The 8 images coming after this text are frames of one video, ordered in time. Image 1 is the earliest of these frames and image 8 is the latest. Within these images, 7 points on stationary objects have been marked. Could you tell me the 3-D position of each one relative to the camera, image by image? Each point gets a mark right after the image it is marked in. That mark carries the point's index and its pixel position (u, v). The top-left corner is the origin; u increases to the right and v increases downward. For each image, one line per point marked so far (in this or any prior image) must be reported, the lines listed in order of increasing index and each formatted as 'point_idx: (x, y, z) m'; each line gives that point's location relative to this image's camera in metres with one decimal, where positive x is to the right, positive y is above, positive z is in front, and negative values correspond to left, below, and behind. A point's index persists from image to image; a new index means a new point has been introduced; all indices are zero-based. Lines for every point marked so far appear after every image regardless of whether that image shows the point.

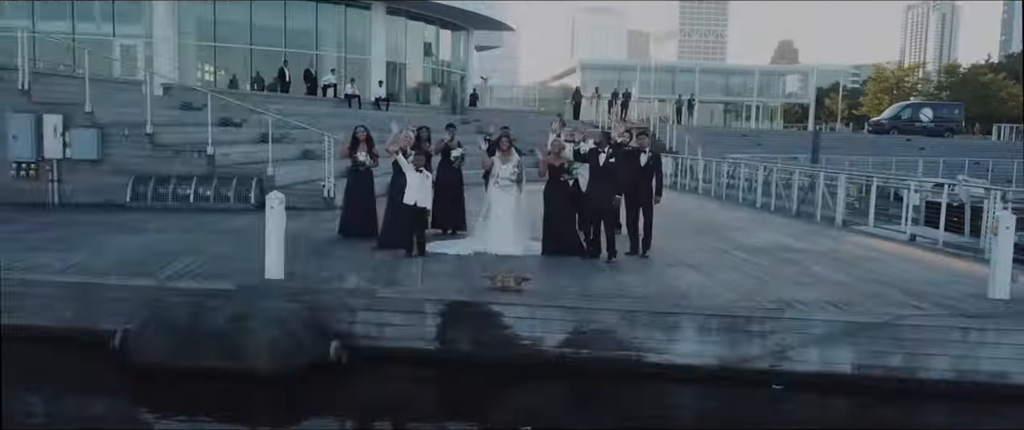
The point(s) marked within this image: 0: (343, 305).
0: (-1.5, -0.8, +6.8) m
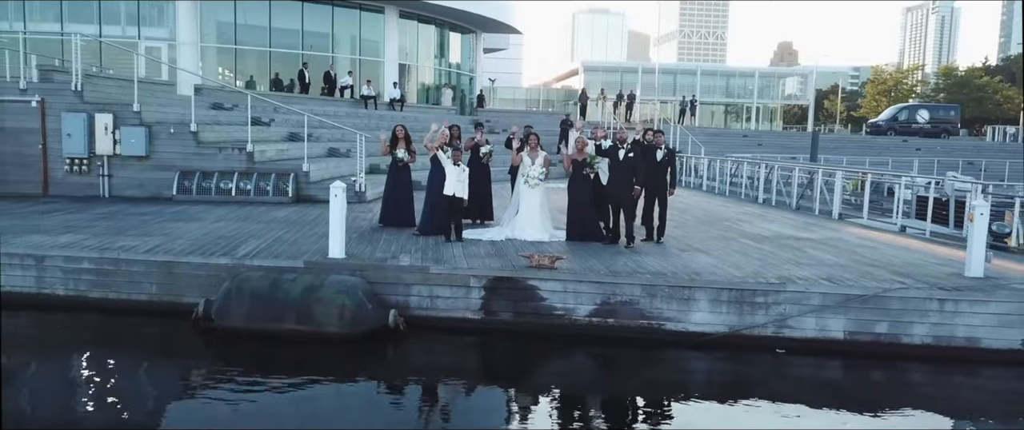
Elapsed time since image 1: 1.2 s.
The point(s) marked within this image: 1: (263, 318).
0: (-1.1, -0.6, +7.7) m
1: (-2.3, -0.9, +7.2) m
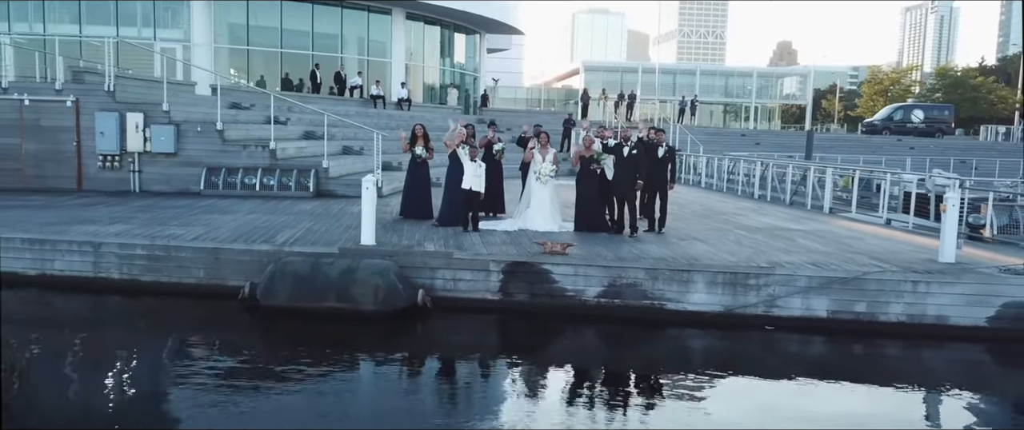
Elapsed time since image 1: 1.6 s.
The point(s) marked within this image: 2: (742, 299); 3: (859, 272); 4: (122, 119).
0: (-1.0, -0.5, +8.5) m
1: (-2.1, -0.8, +8.0) m
2: (+2.4, -0.9, +8.2) m
3: (+3.7, -0.6, +8.2) m
4: (-7.2, +1.8, +14.4) m
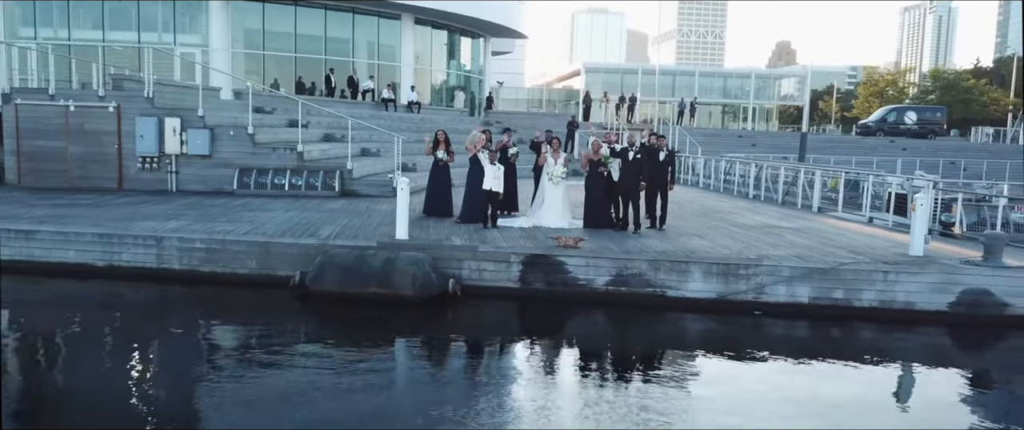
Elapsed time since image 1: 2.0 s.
0: (-0.7, -0.5, +9.6) m
1: (-1.9, -0.8, +9.1) m
2: (+2.6, -0.8, +9.3) m
3: (+3.9, -0.6, +9.3) m
4: (-7.0, +1.8, +15.5) m
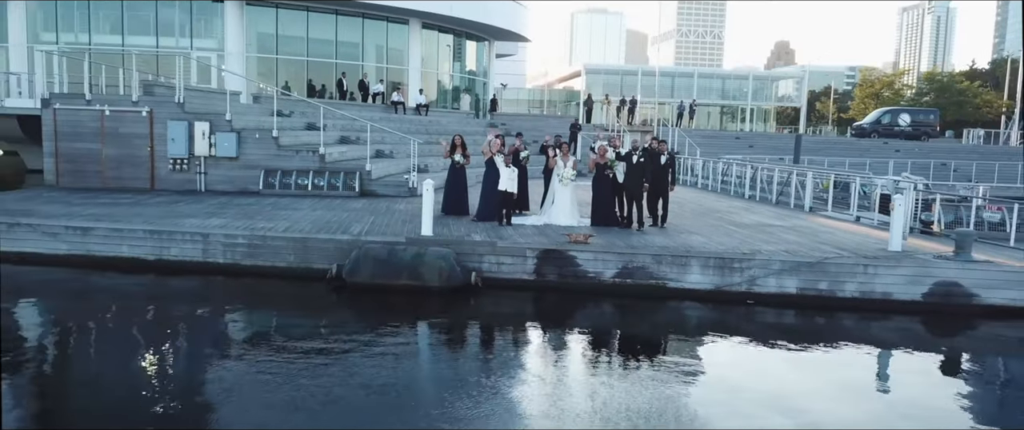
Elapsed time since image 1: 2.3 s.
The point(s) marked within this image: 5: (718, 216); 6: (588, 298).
0: (-0.5, -0.5, +10.5) m
1: (-1.7, -0.8, +10.1) m
2: (+2.8, -0.8, +10.2) m
3: (+4.1, -0.6, +10.3) m
4: (-6.8, +1.9, +16.4) m
5: (+4.0, 0.0, +15.0) m
6: (+1.0, -1.1, +10.2) m
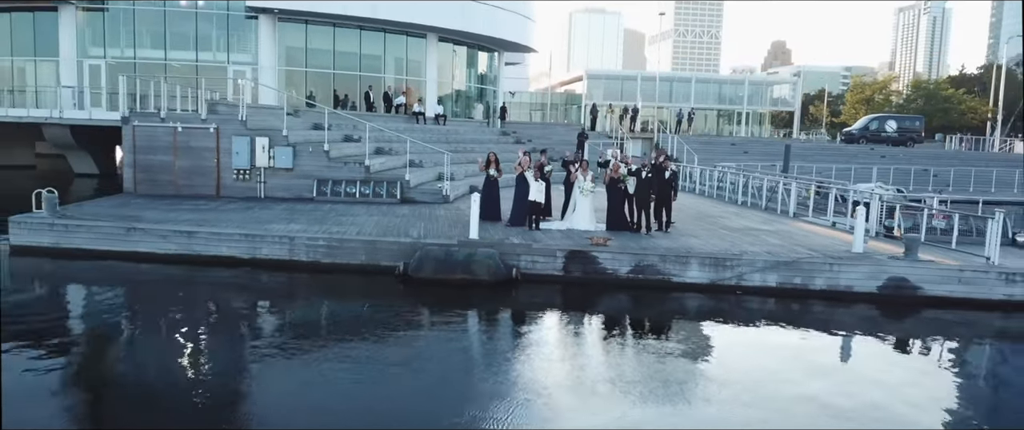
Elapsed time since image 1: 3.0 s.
0: (0.0, -0.6, +12.9) m
1: (-1.1, -0.9, +12.4) m
2: (+3.4, -1.0, +12.6) m
3: (+4.6, -0.7, +12.7) m
4: (-6.3, +1.8, +18.7) m
5: (+4.5, -0.1, +17.3) m
6: (+1.5, -1.2, +12.6) m
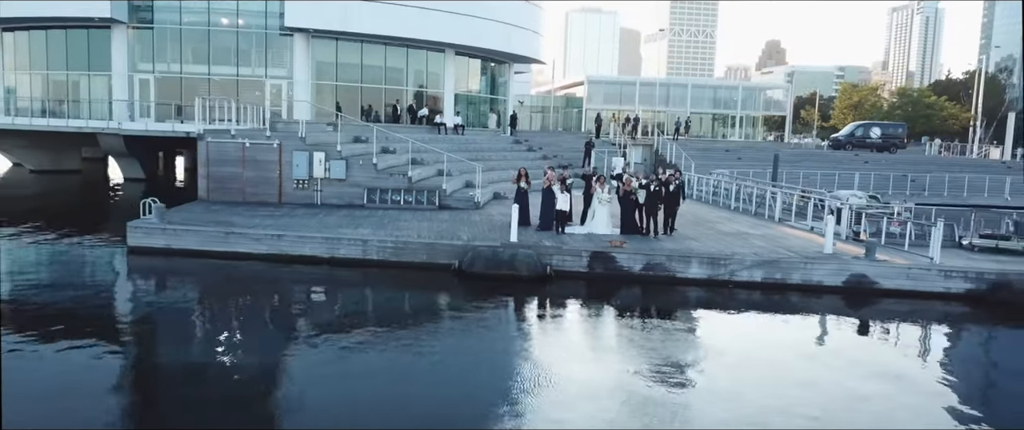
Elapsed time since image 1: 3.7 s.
0: (+0.7, -0.7, +15.8) m
1: (-0.4, -1.0, +15.3) m
2: (+4.1, -1.1, +15.5) m
3: (+5.3, -0.9, +15.6) m
4: (-5.6, +1.6, +21.6) m
5: (+5.2, -0.3, +20.3) m
6: (+2.2, -1.4, +15.5) m
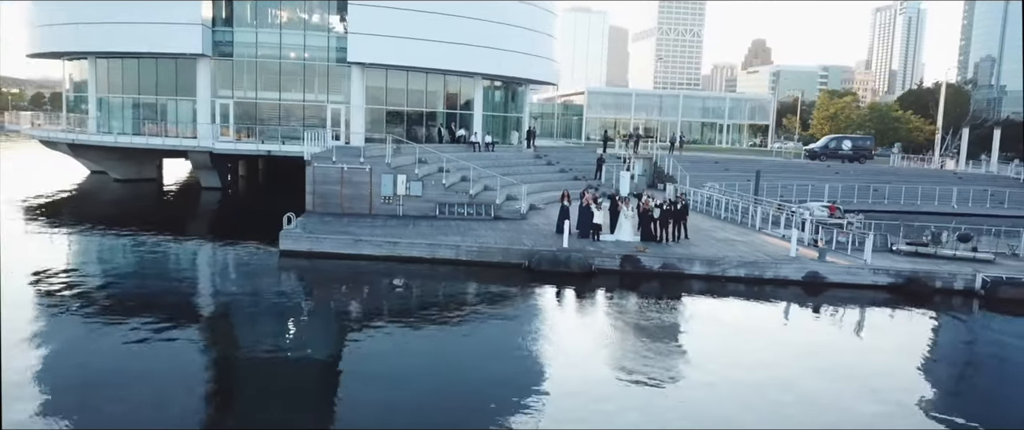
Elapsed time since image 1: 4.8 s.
0: (+2.2, -1.1, +21.9) m
1: (+1.1, -1.4, +21.4) m
2: (+5.6, -1.5, +21.7) m
3: (+6.8, -1.3, +21.8) m
4: (-4.2, +1.3, +27.5) m
5: (+6.6, -0.6, +26.4) m
6: (+3.7, -1.8, +21.6) m
